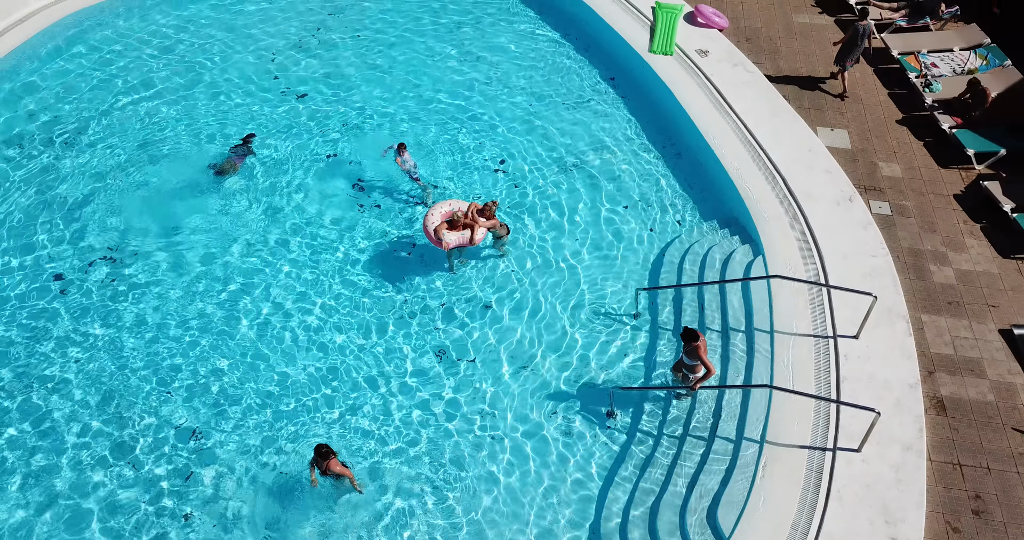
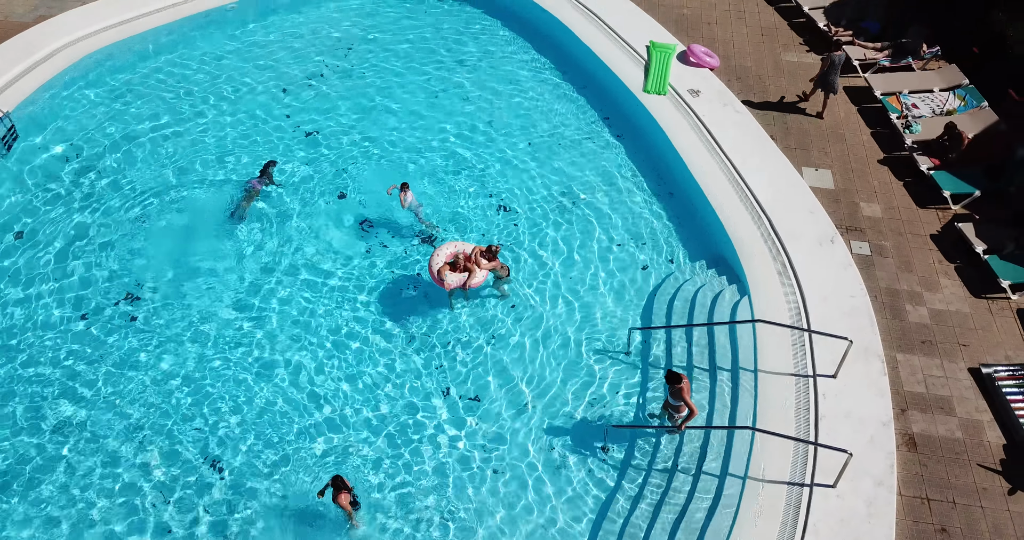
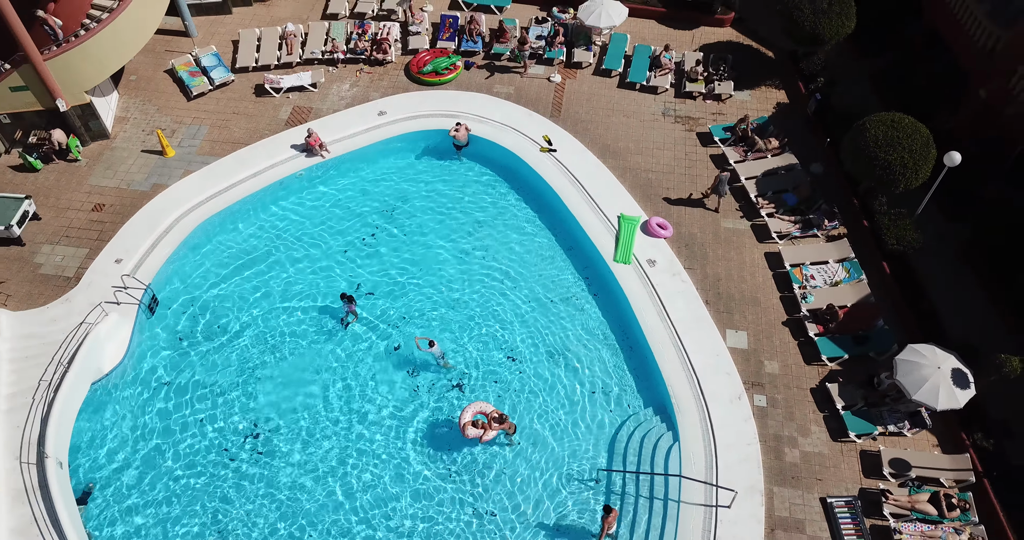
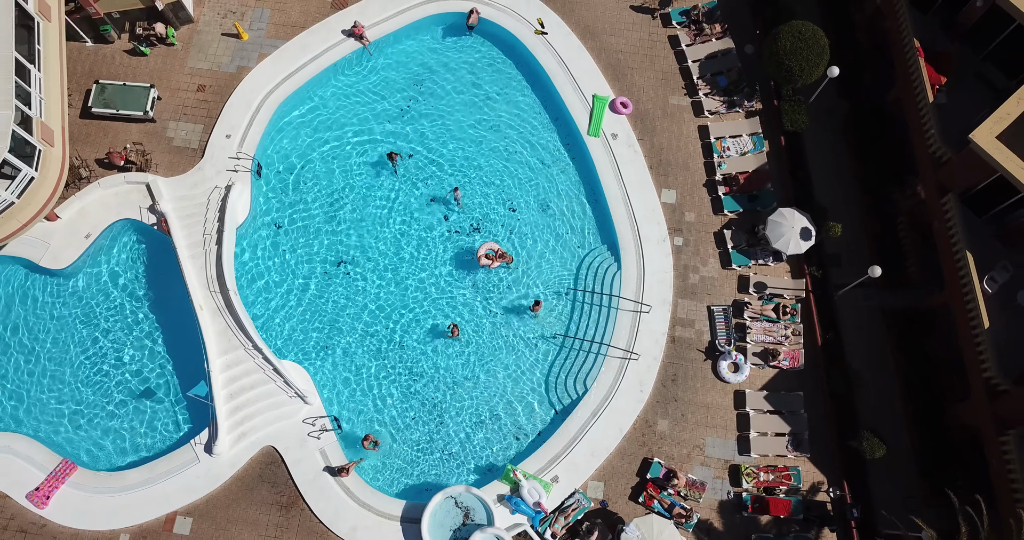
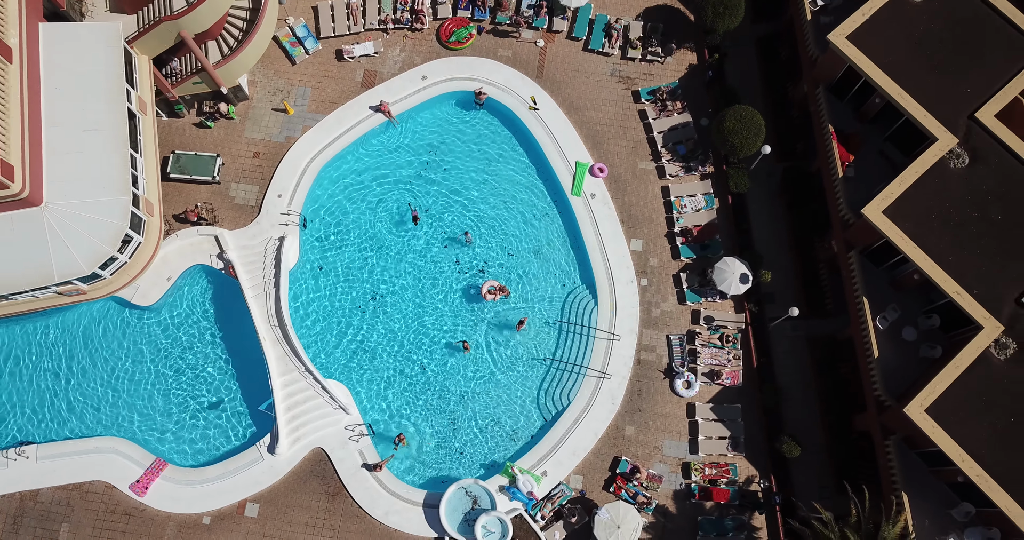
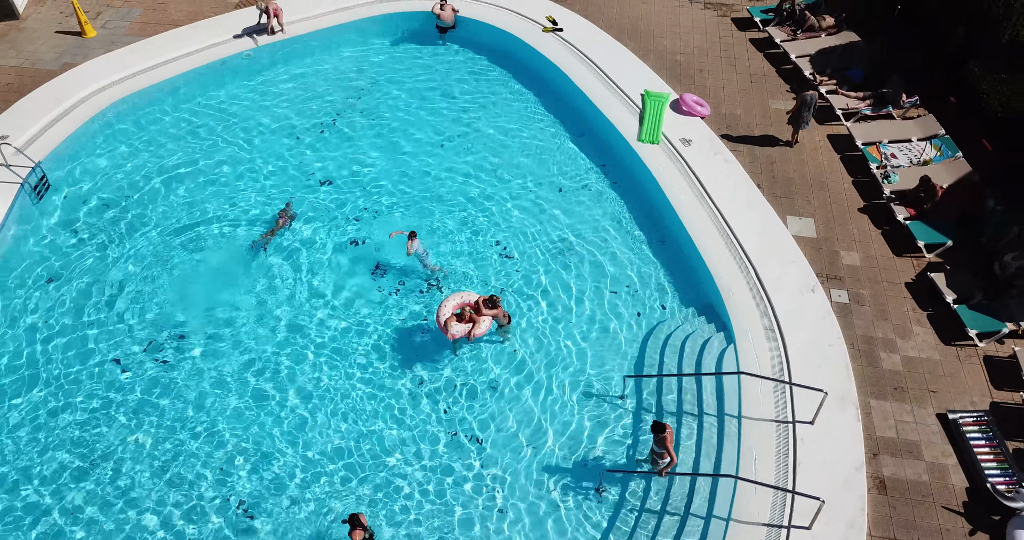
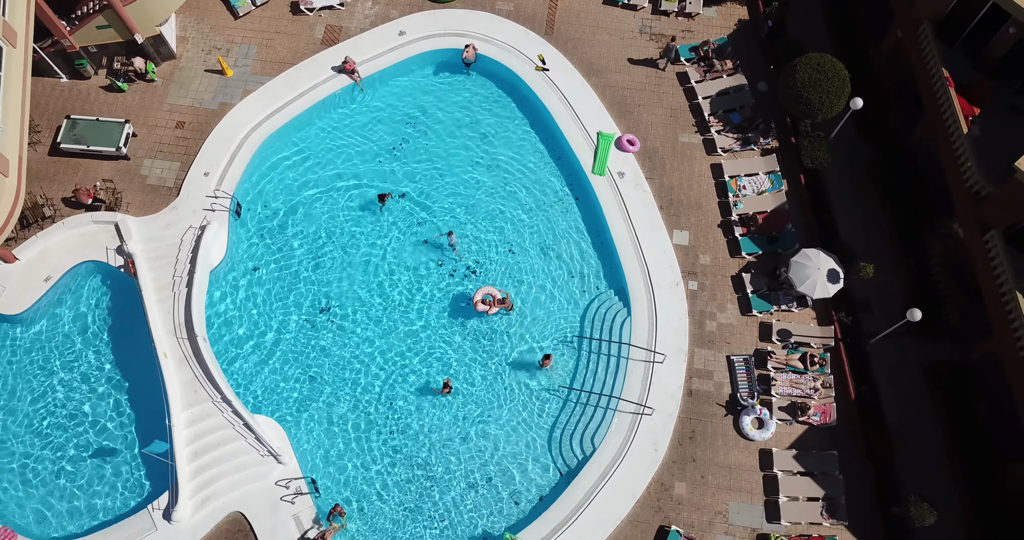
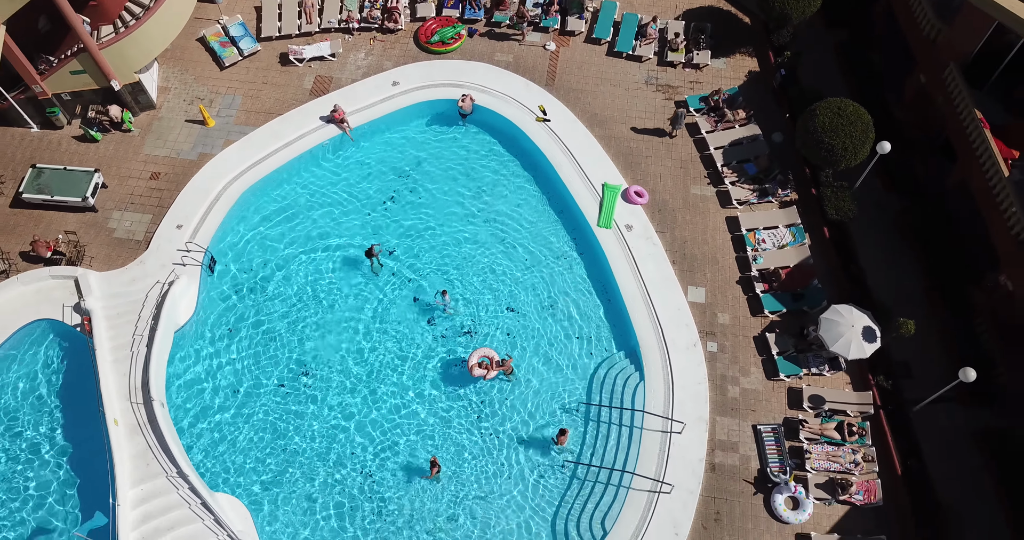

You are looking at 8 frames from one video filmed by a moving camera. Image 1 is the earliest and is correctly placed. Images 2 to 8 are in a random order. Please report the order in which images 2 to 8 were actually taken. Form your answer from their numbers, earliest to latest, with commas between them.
2, 6, 3, 8, 7, 4, 5
